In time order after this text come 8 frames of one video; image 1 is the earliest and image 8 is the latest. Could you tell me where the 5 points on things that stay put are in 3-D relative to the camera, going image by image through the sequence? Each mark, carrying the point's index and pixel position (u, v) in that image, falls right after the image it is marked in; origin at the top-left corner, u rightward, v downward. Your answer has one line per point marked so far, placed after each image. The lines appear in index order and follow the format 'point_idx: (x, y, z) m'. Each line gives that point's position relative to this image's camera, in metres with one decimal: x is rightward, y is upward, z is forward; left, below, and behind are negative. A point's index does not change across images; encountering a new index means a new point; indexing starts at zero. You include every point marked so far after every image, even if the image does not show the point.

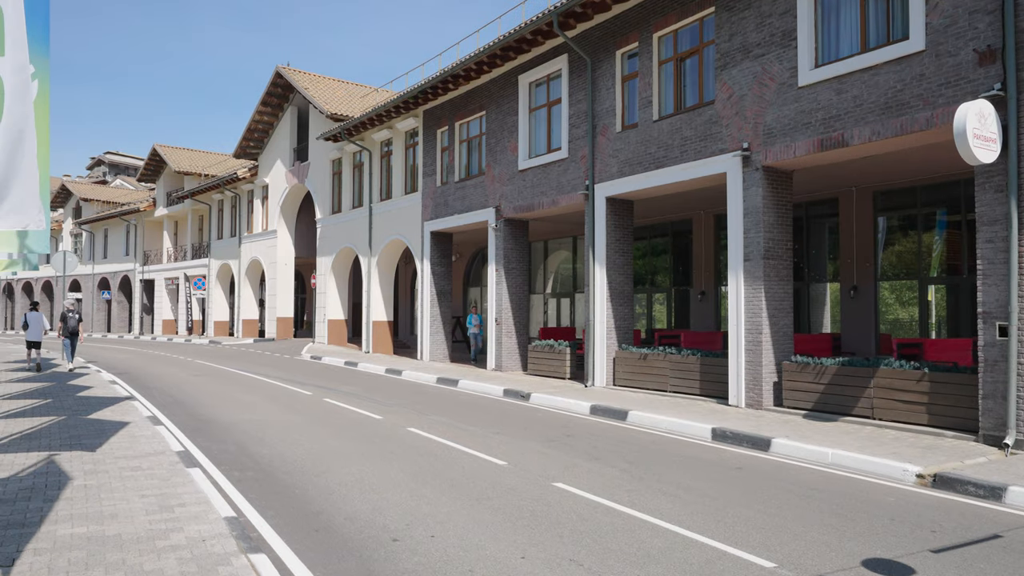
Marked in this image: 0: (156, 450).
0: (-4.1, -1.9, +8.2) m
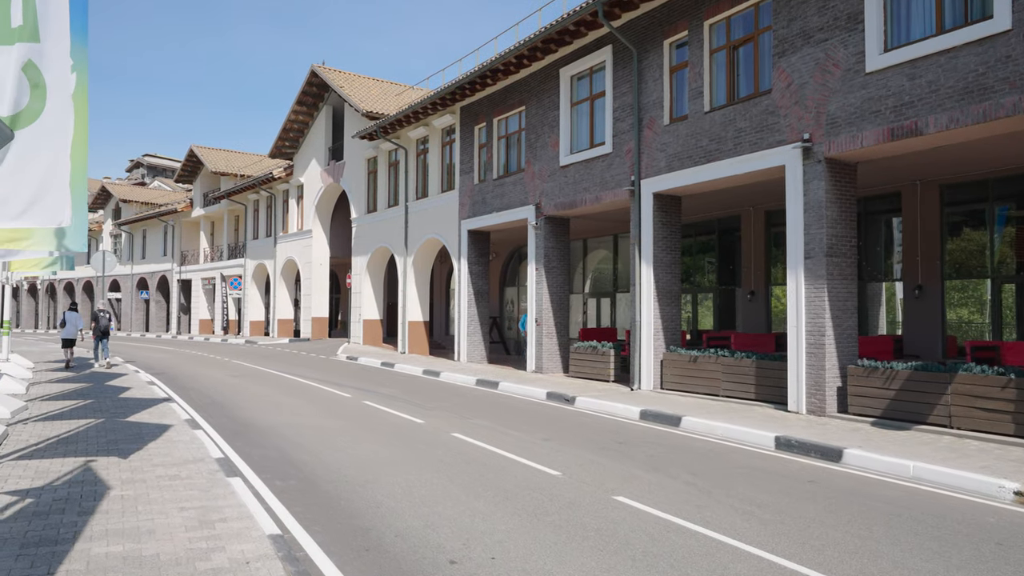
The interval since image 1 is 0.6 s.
0: (-3.5, -1.8, +7.9) m
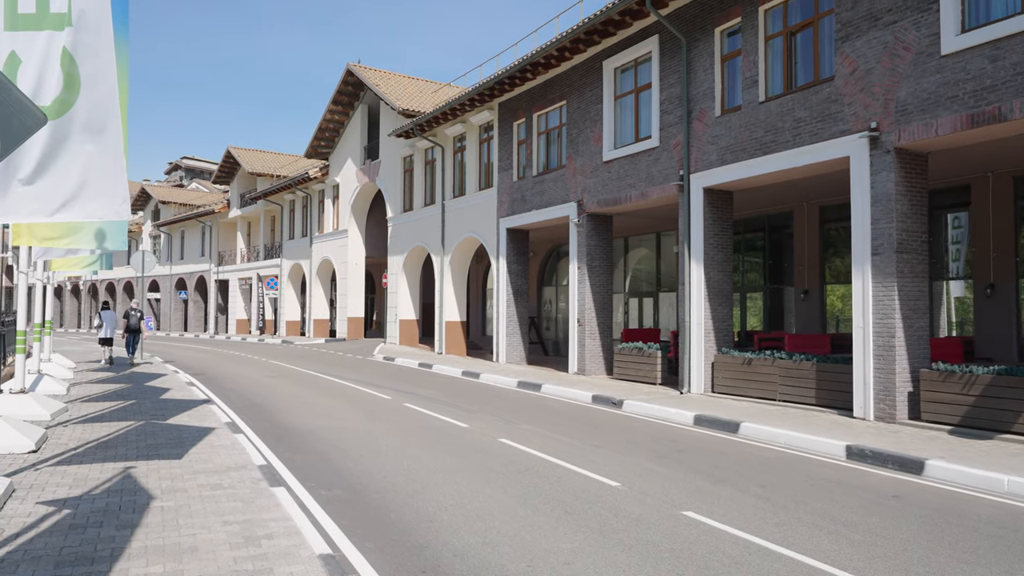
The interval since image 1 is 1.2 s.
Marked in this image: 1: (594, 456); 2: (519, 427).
0: (-2.9, -1.8, +7.5) m
1: (+1.1, -2.2, +9.5) m
2: (+0.1, -2.2, +11.6) m
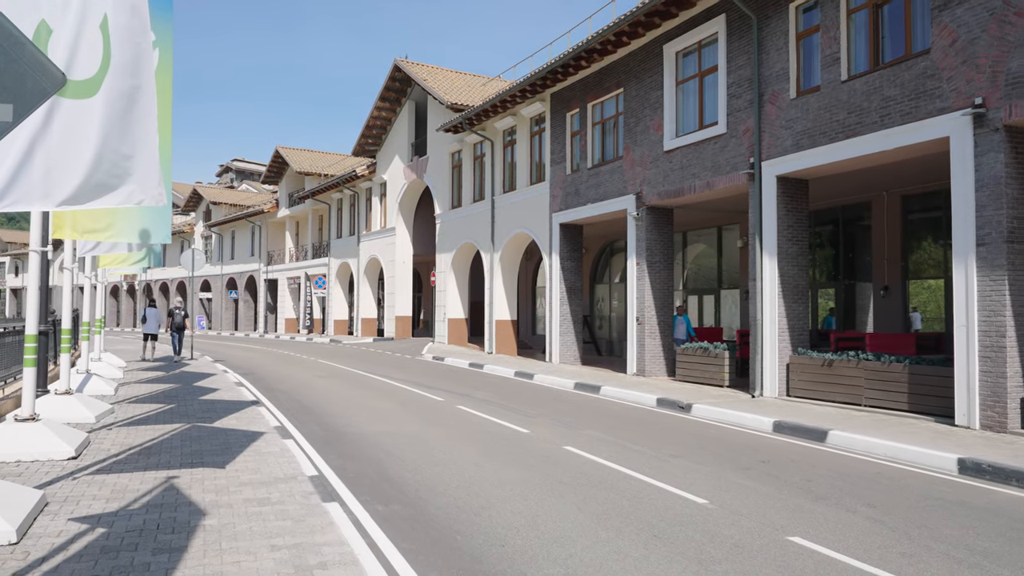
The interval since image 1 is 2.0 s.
0: (-2.1, -1.8, +6.9) m
1: (+1.9, -2.1, +8.6) m
2: (+1.1, -2.2, +10.8) m
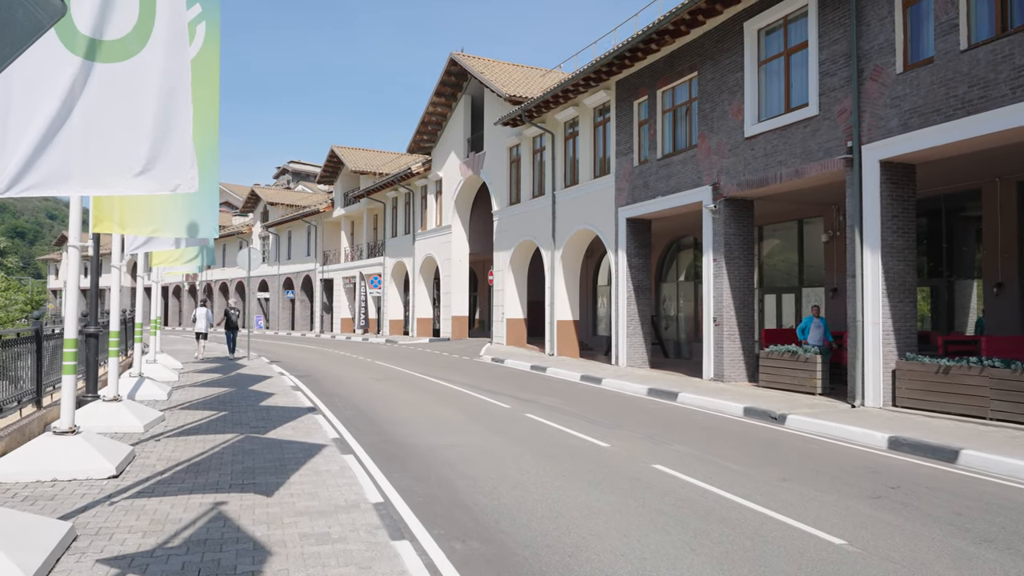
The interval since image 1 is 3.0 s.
0: (-1.4, -1.8, +6.0) m
1: (+2.8, -2.1, +7.4) m
2: (+2.1, -2.1, +9.7) m
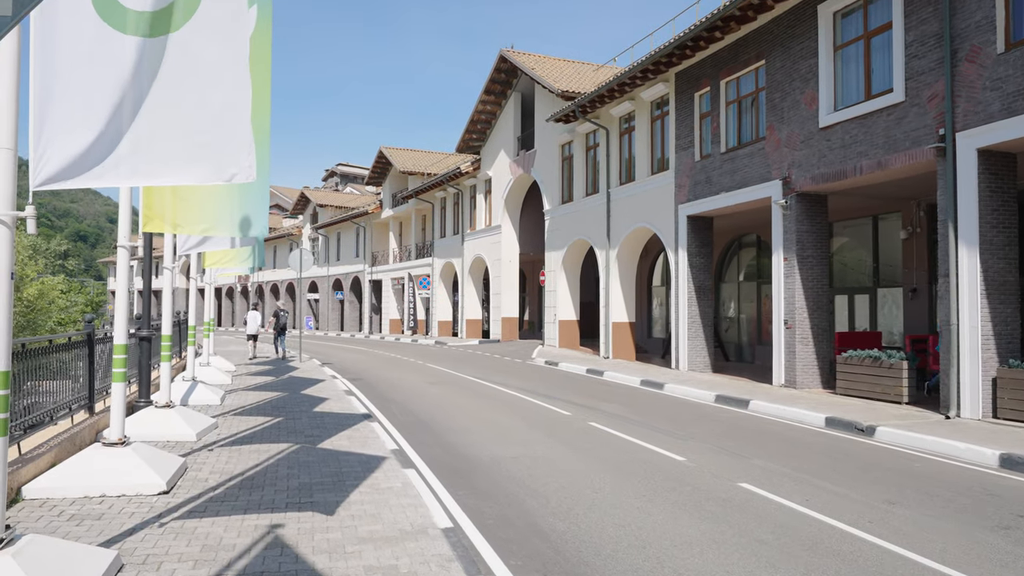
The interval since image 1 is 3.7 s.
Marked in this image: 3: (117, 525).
0: (-0.7, -1.8, +5.4) m
1: (+3.5, -2.1, +6.6) m
2: (+3.0, -2.2, +8.9) m
3: (-2.9, -1.7, +5.2) m
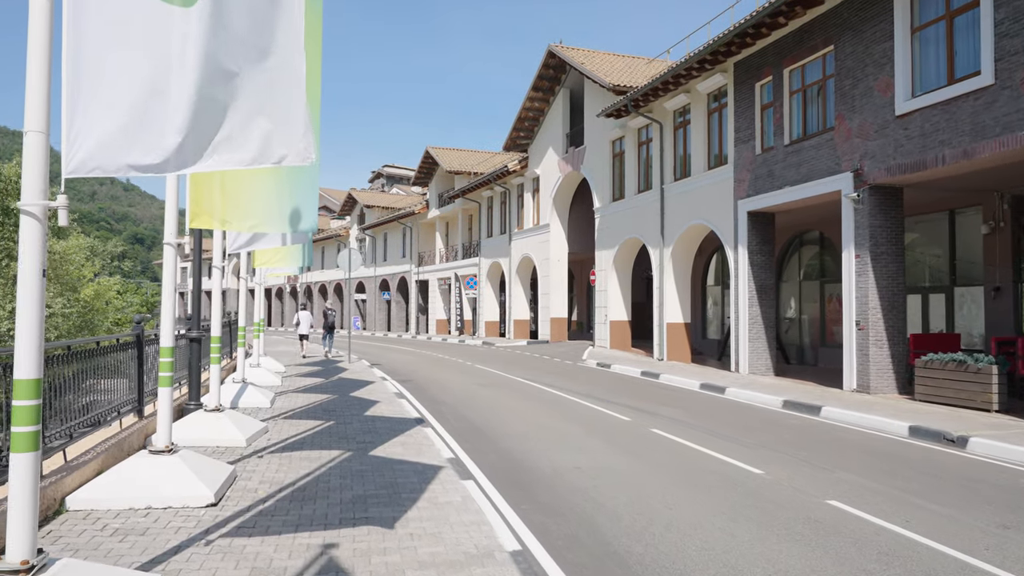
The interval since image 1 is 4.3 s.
0: (-0.2, -1.8, +4.9) m
1: (+4.1, -2.1, +5.8) m
2: (+3.7, -2.1, +8.1) m
3: (-2.4, -1.7, +4.8) m
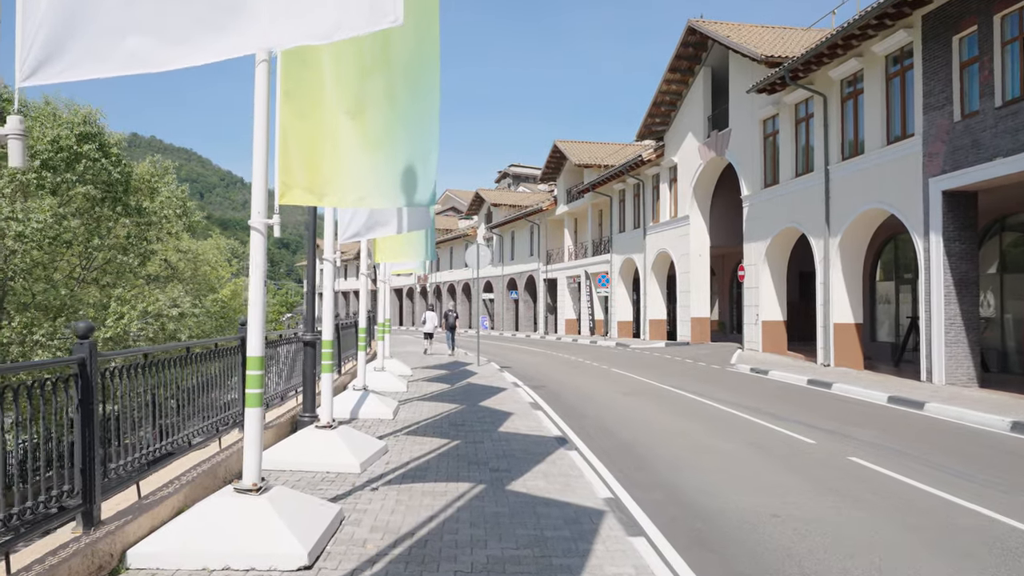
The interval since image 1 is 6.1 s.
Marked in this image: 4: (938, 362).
0: (+0.8, -1.7, +3.1) m
1: (+5.2, -2.0, +3.3) m
2: (+5.2, -2.0, +5.6) m
3: (-1.4, -1.7, +3.5) m
4: (+9.4, -1.6, +15.8) m
